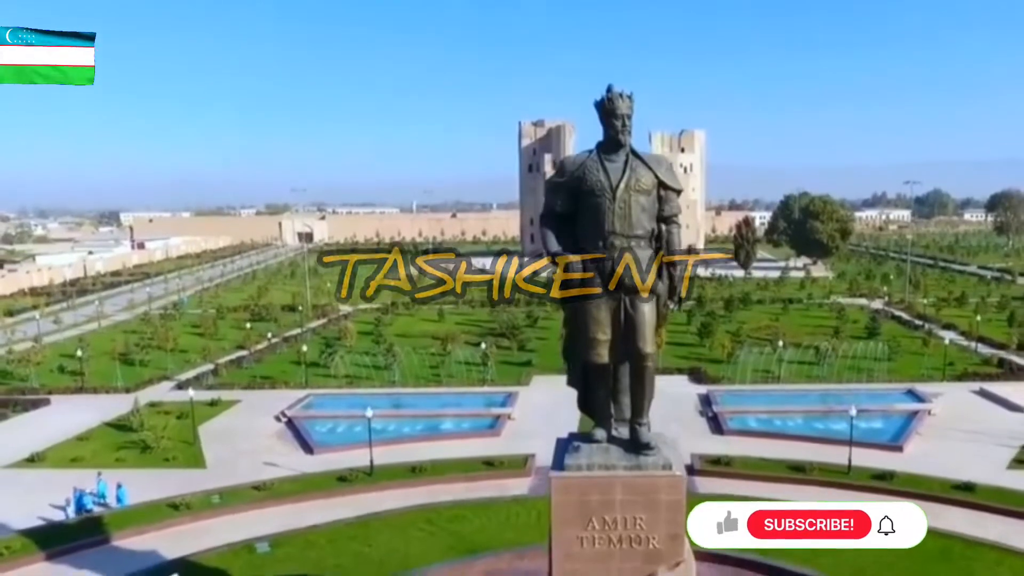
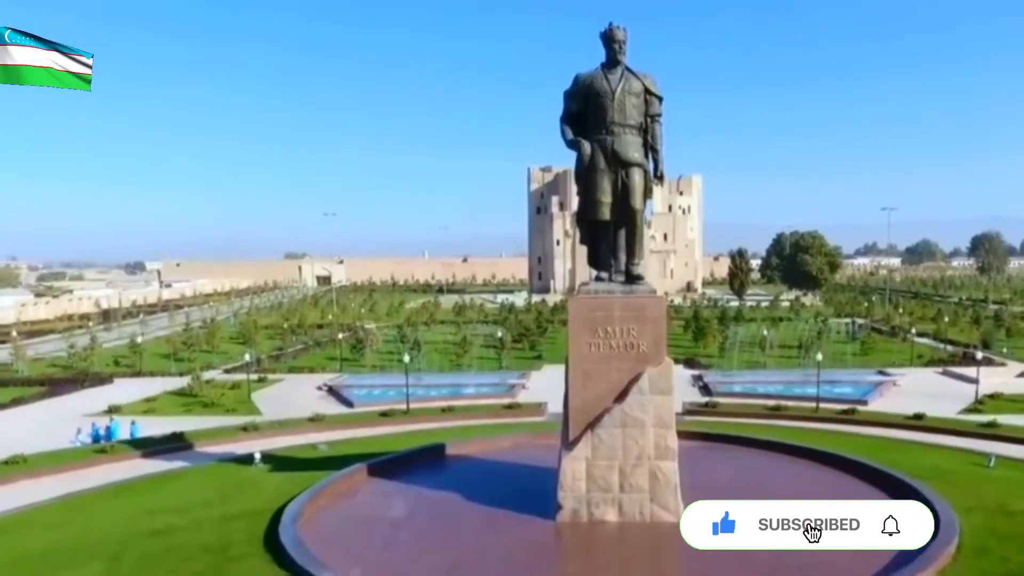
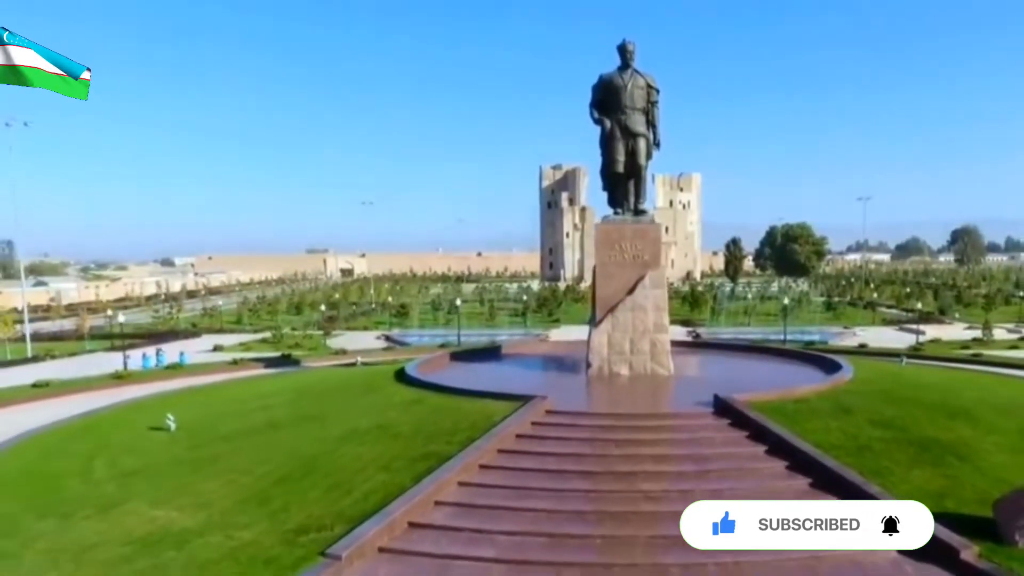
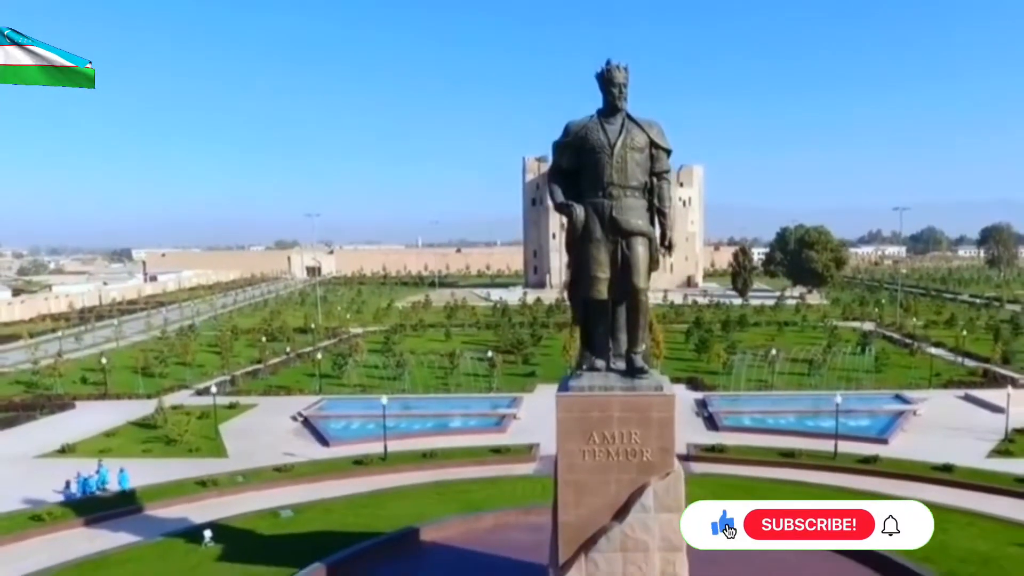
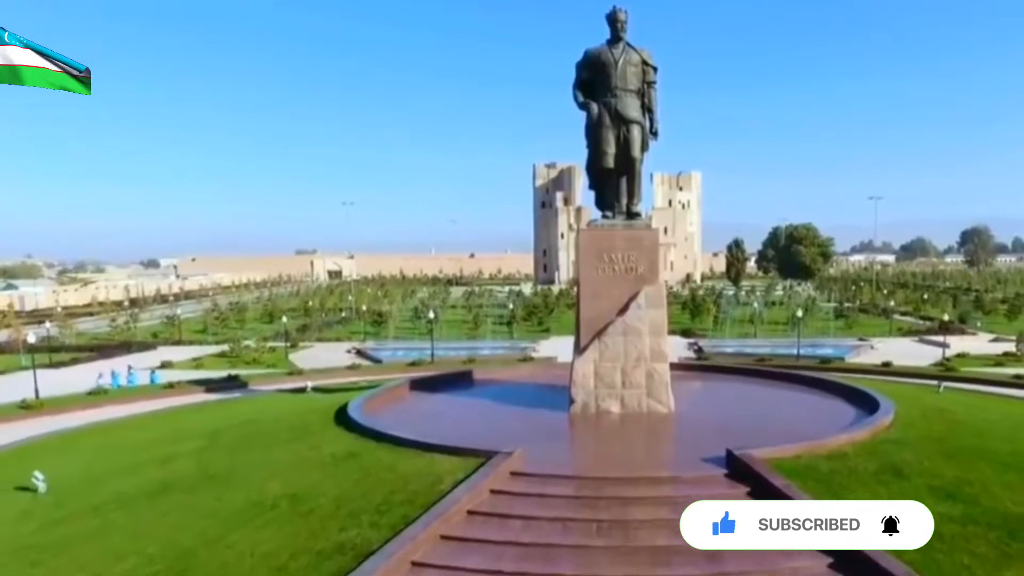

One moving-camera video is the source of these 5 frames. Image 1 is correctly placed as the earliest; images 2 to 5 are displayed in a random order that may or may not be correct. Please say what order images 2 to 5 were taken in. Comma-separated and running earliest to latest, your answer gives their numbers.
4, 2, 5, 3
